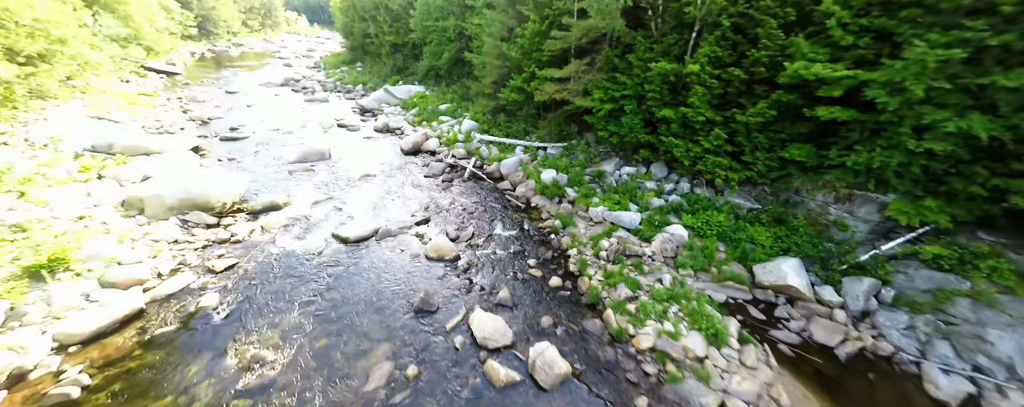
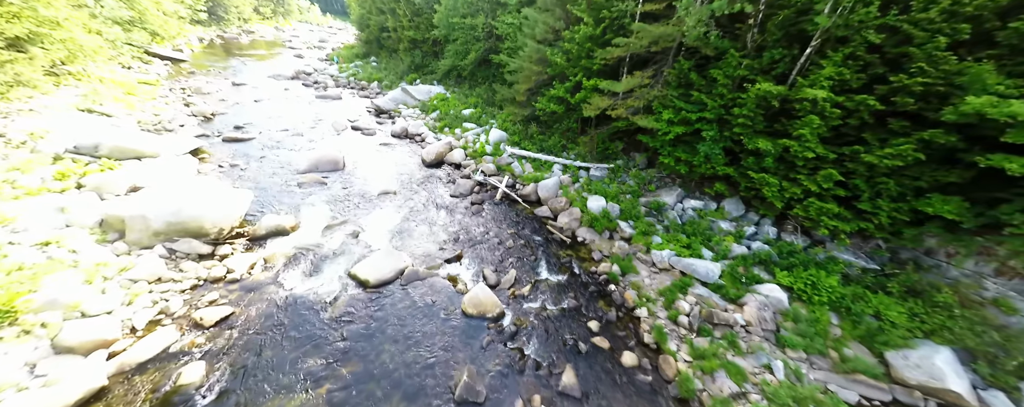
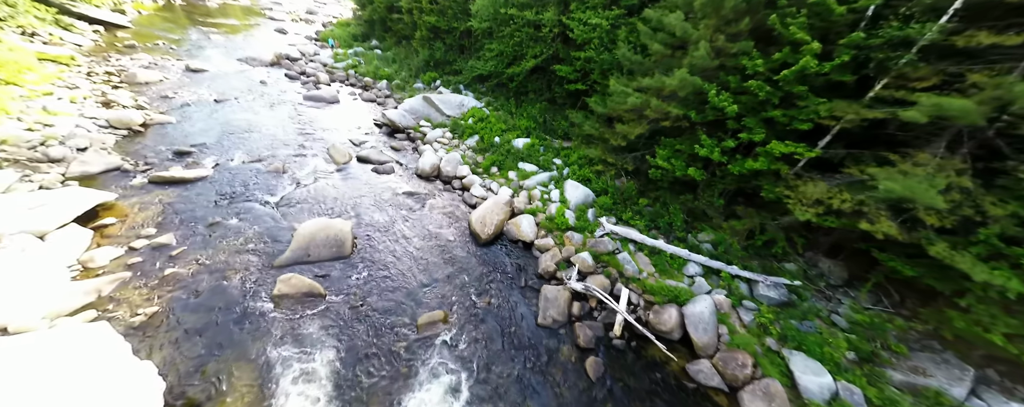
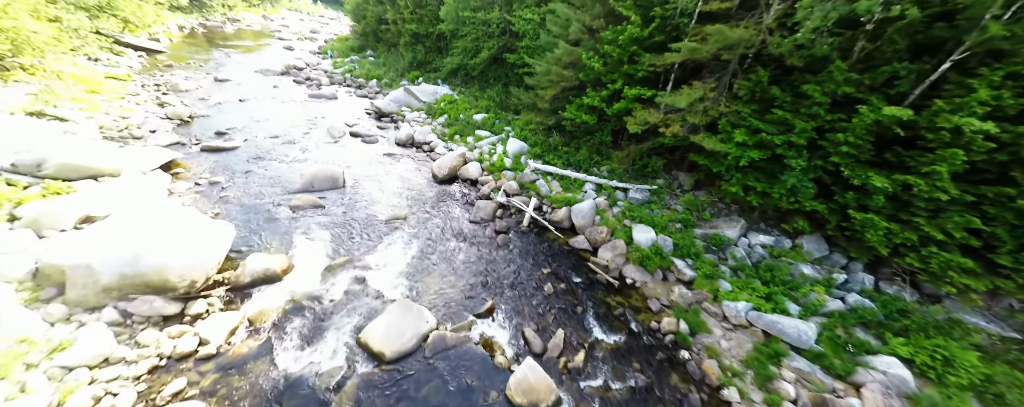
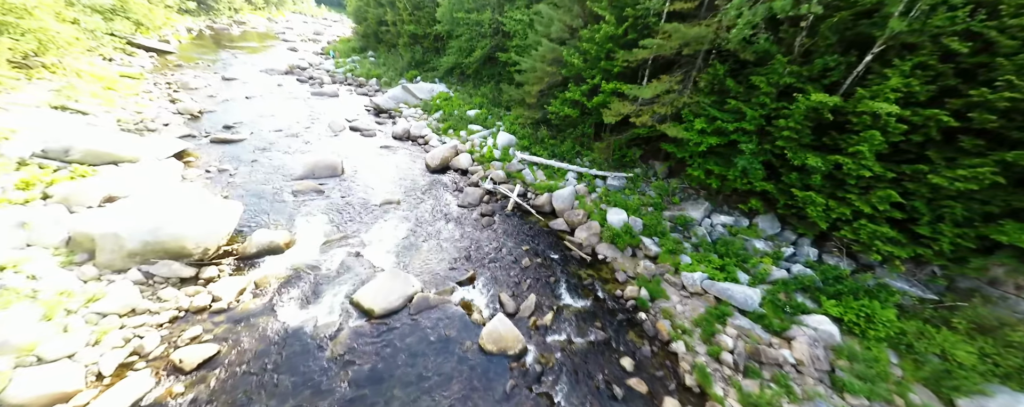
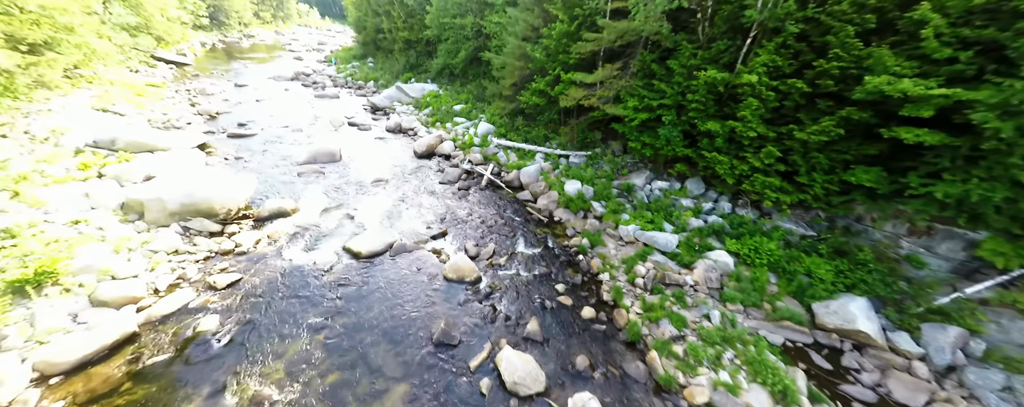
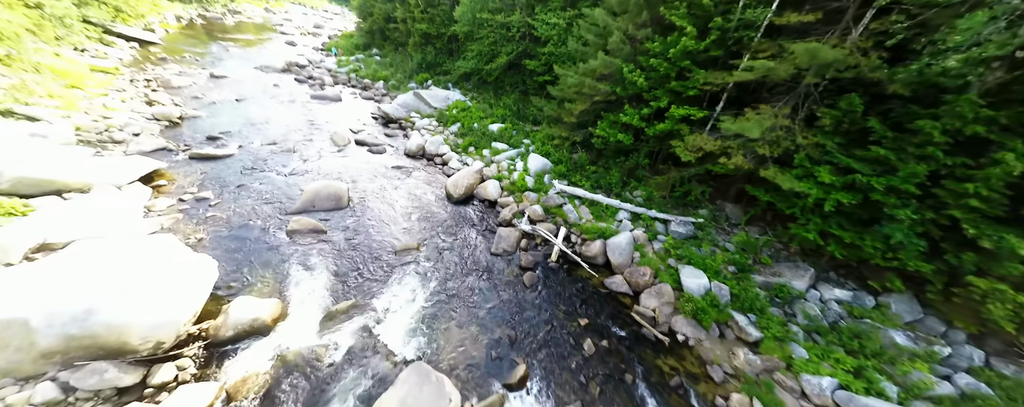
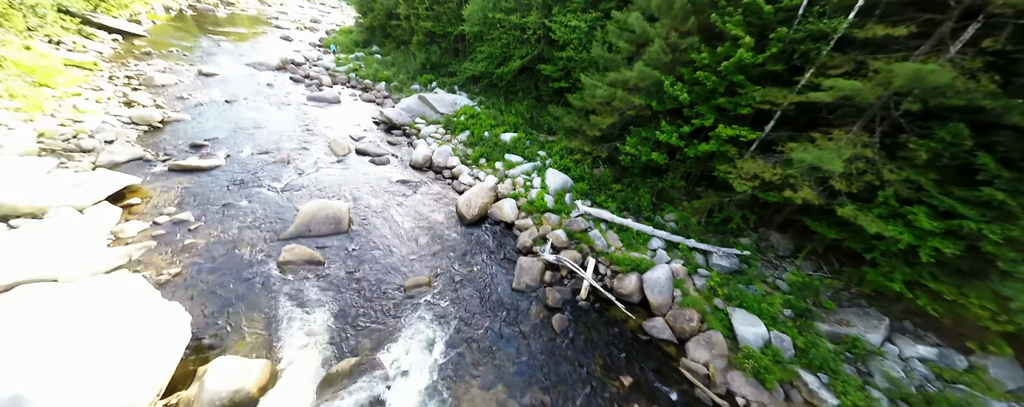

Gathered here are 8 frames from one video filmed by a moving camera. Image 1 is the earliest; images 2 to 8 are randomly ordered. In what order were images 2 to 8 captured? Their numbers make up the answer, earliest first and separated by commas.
6, 2, 5, 4, 7, 8, 3
